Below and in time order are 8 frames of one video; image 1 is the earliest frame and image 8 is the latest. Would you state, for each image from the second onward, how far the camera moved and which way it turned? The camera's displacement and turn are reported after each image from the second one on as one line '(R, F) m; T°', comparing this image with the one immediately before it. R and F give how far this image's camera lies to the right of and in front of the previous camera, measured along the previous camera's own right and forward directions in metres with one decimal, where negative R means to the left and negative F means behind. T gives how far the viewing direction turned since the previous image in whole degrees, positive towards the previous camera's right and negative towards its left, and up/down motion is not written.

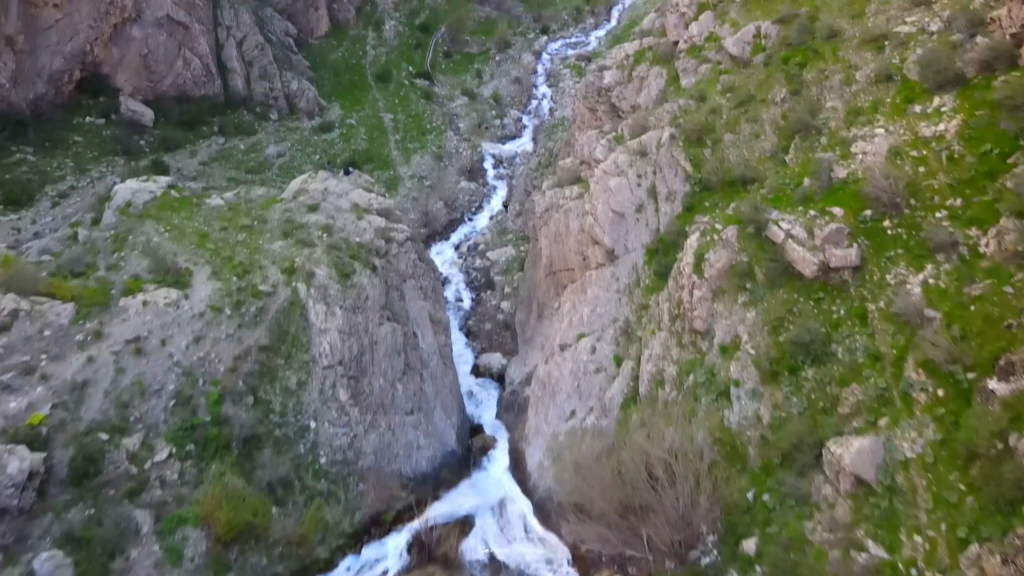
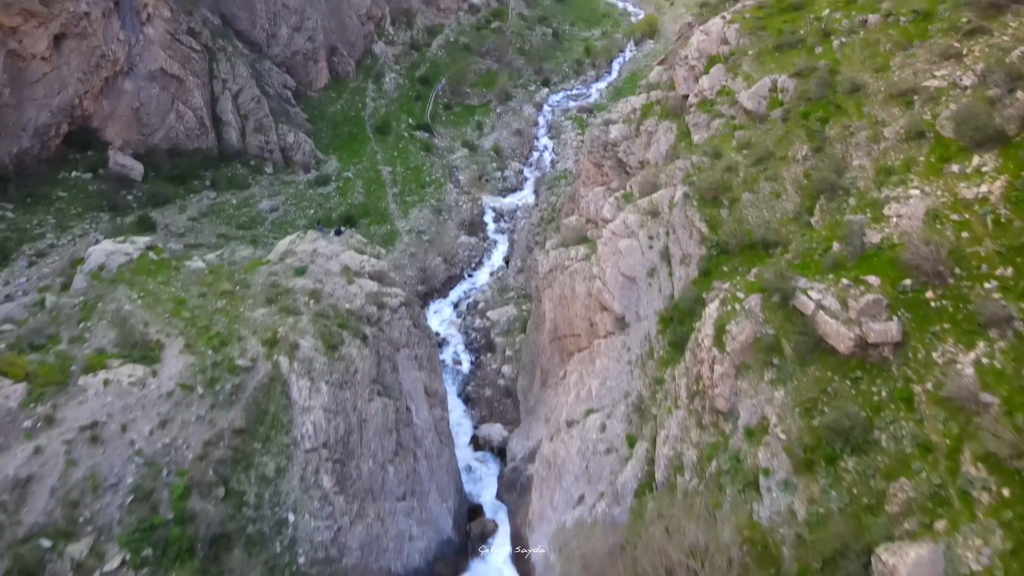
(0.0, +1.1) m; 0°
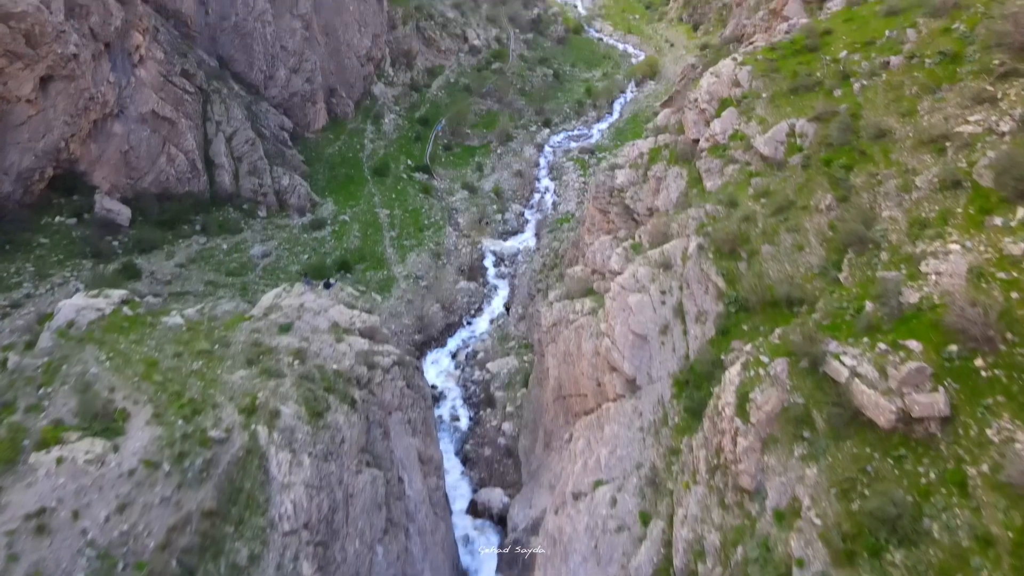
(0.0, +1.0) m; 0°
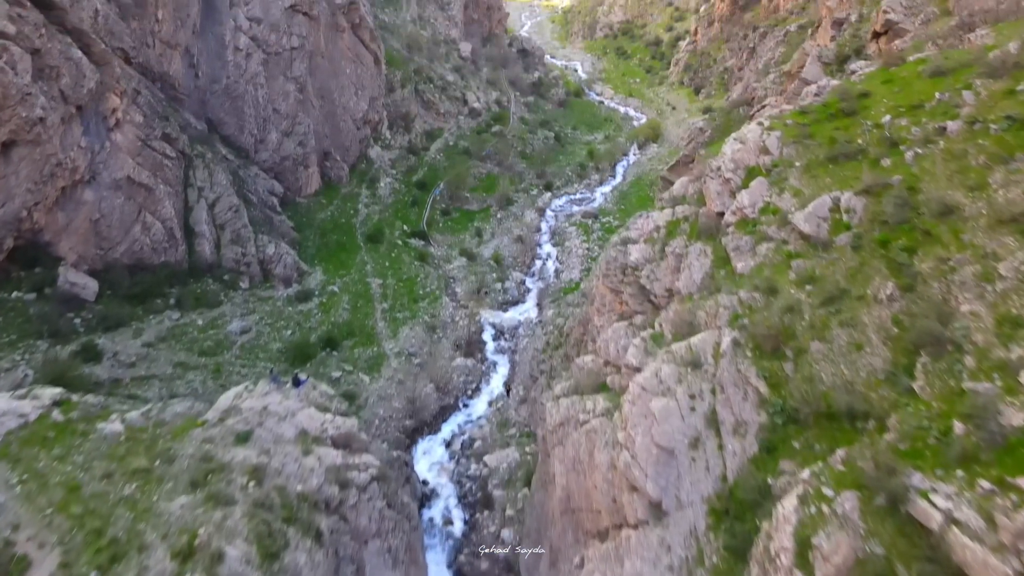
(0.0, +1.9) m; 0°
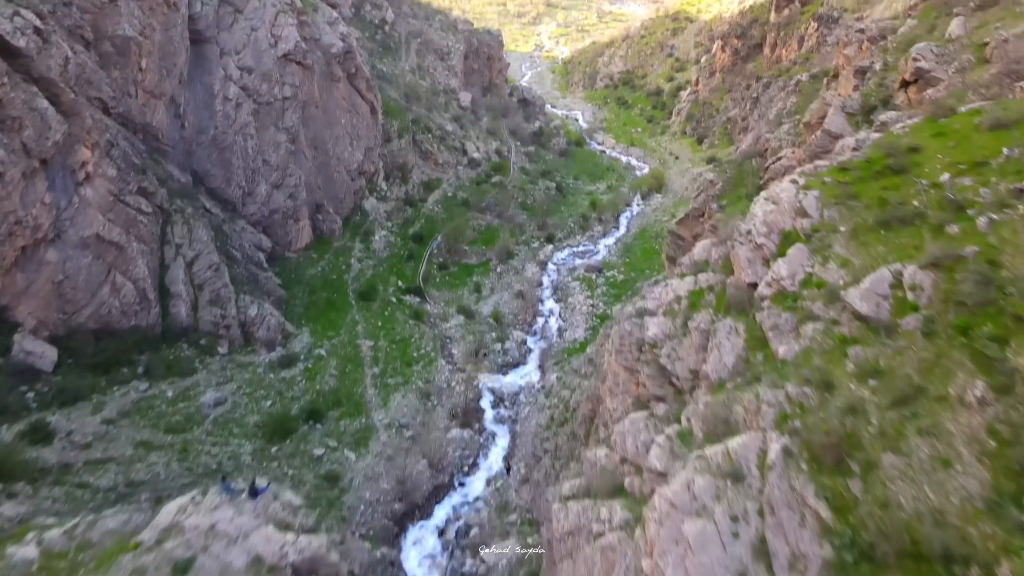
(0.0, +1.8) m; 0°
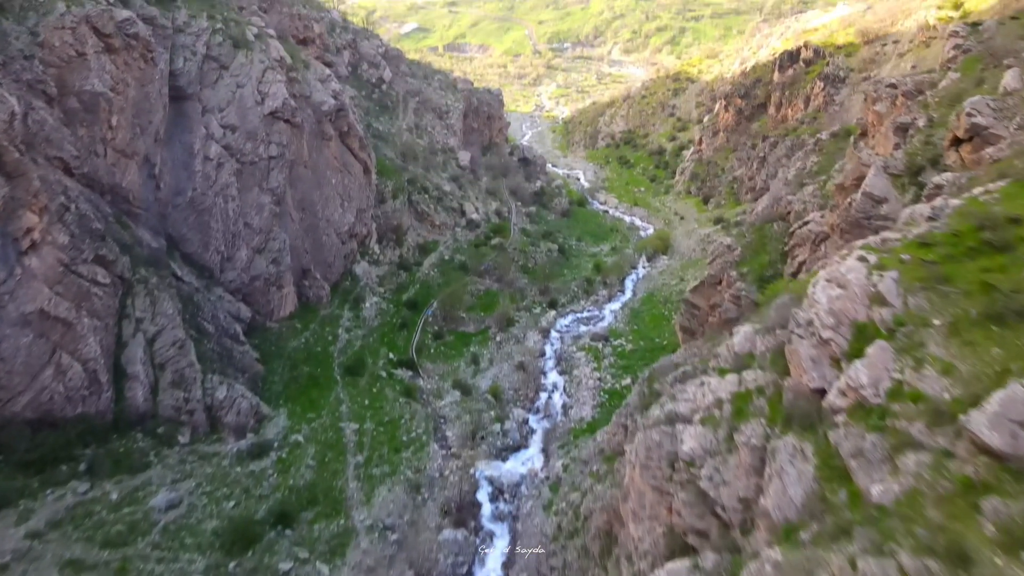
(0.0, +2.4) m; 0°
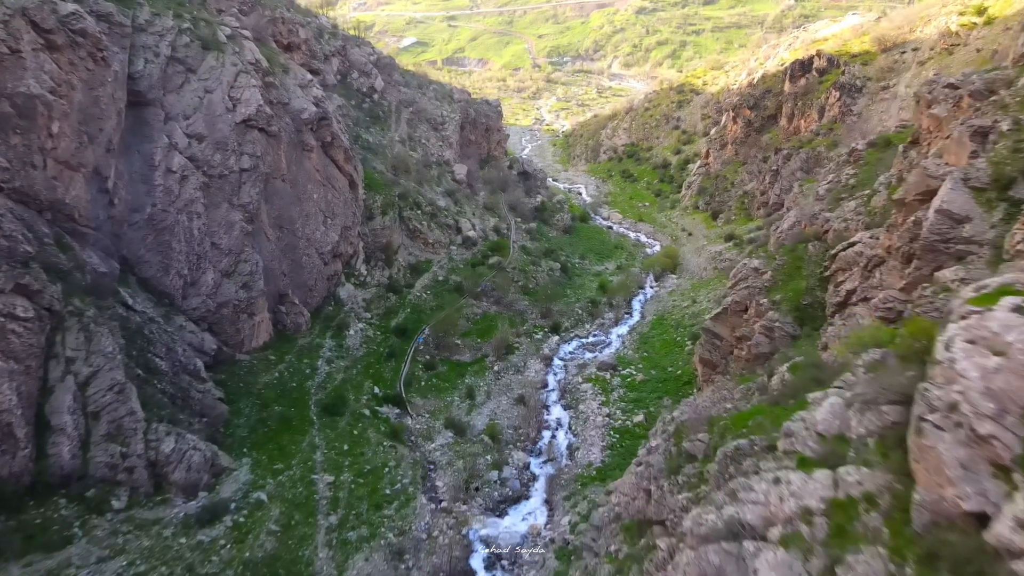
(0.0, +3.1) m; 0°
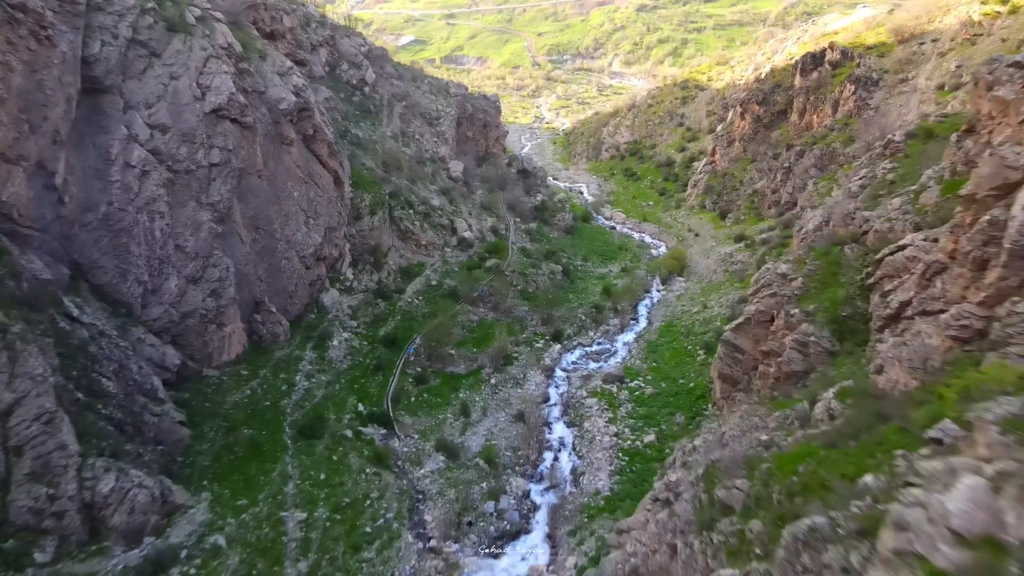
(0.0, +2.6) m; 0°
